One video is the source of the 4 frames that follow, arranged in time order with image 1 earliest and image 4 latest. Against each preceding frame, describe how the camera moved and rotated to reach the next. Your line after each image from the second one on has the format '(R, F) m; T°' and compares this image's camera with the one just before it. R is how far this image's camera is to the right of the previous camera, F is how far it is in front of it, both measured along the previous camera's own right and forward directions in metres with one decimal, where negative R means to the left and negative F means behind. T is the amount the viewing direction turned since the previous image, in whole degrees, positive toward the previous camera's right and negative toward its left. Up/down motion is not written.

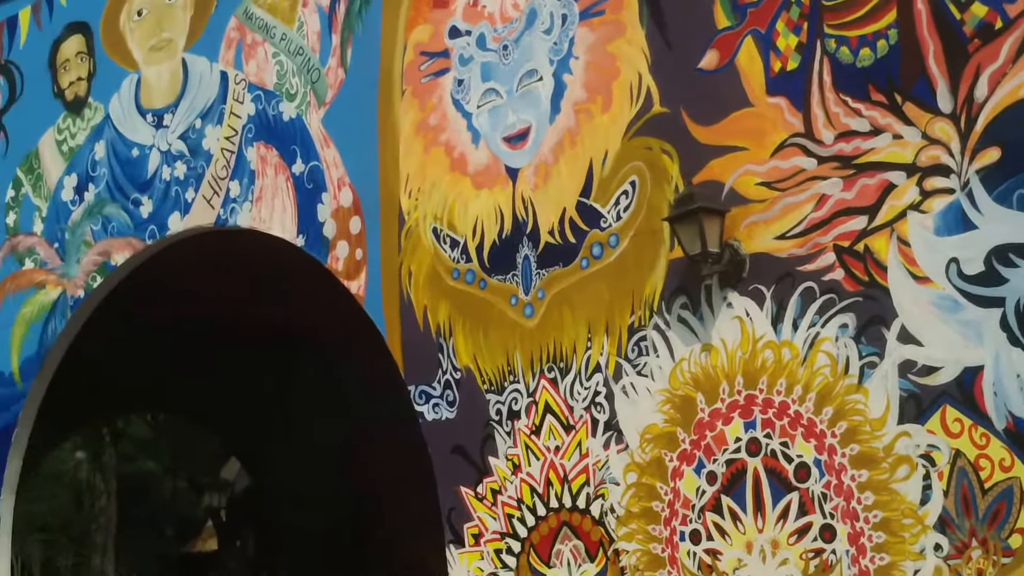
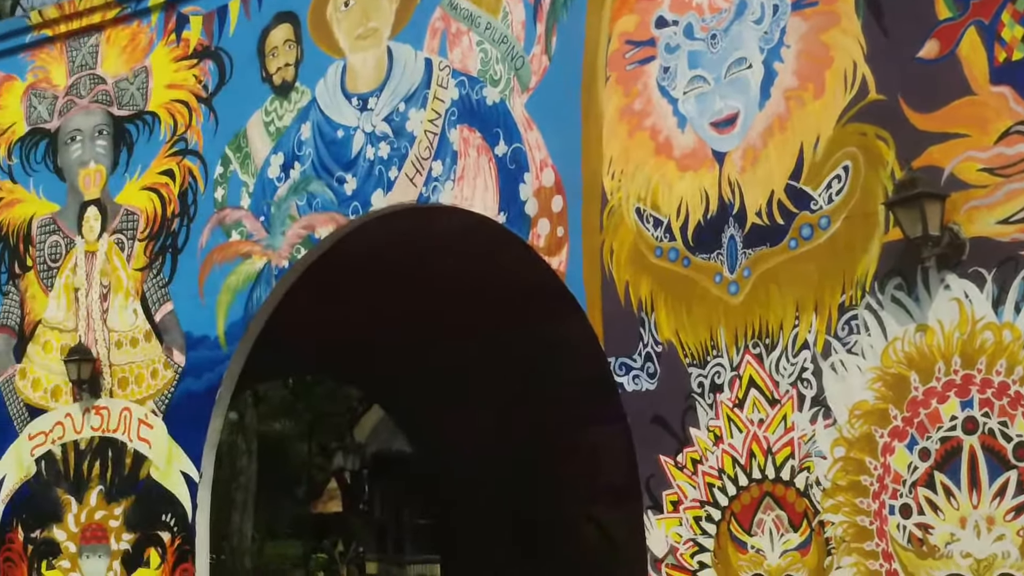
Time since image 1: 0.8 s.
(-0.3, -0.2) m; -5°
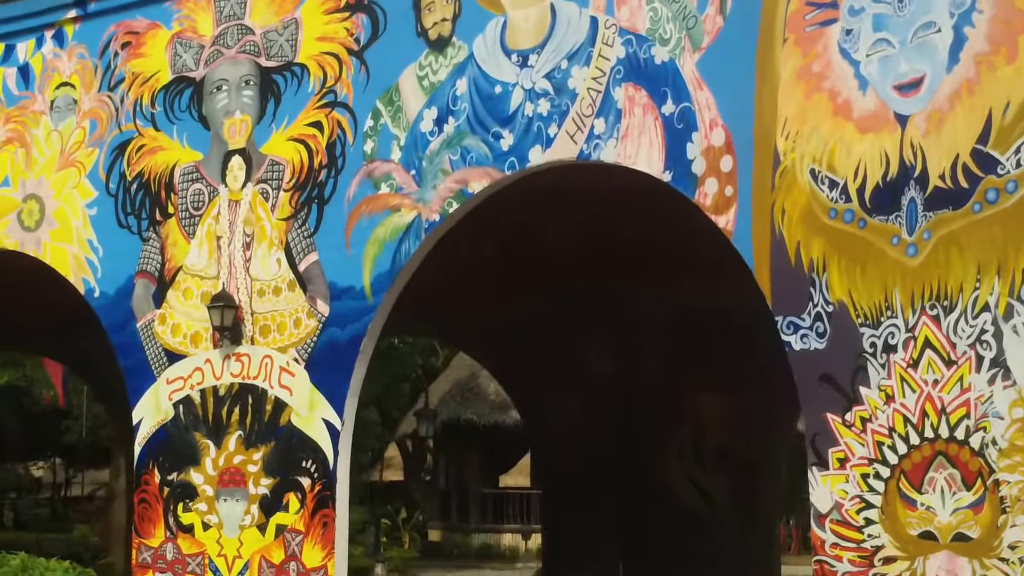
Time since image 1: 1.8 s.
(-0.3, -0.1) m; -2°
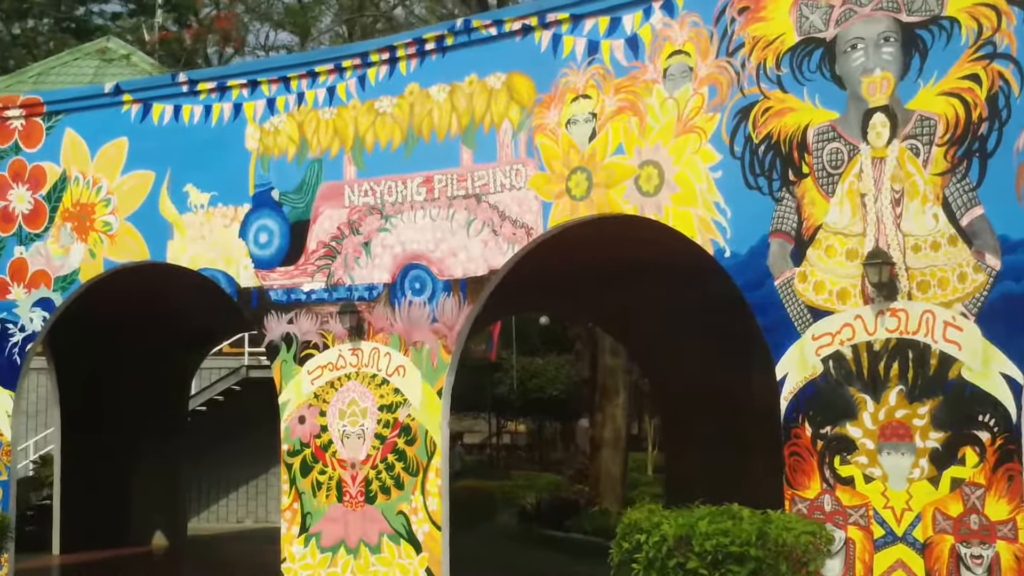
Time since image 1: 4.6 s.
(-1.2, -0.4) m; -15°
